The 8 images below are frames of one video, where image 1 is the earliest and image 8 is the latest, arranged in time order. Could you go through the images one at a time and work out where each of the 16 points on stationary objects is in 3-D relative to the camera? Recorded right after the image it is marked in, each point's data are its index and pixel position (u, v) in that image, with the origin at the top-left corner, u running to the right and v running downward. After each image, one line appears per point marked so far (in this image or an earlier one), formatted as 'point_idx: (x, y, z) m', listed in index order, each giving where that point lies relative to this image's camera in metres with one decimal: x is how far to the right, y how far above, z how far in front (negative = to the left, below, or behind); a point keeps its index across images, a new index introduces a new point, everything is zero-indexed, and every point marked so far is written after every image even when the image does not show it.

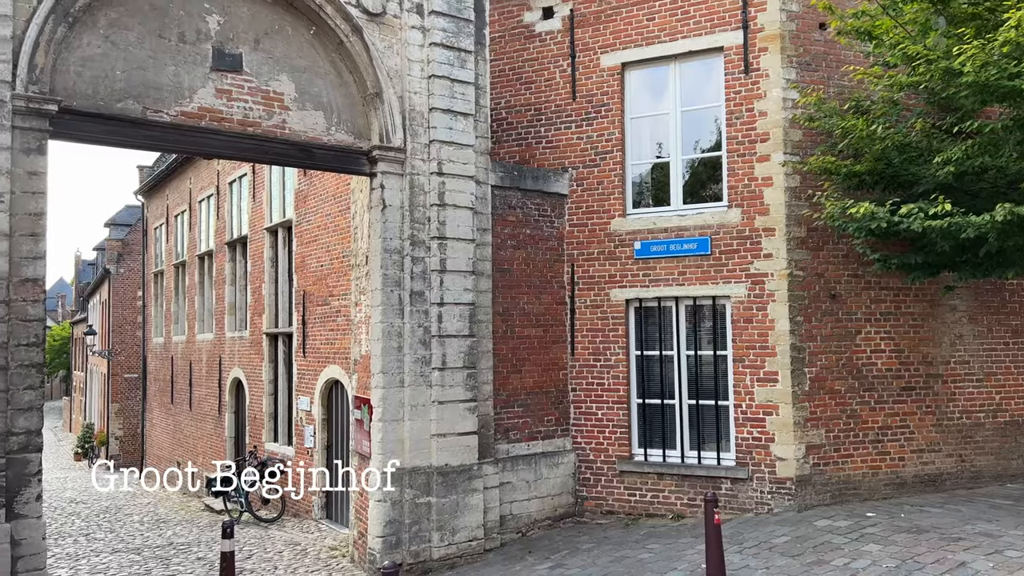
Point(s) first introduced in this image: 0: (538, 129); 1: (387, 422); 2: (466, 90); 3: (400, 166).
0: (+0.3, +1.9, +9.7) m
1: (-1.2, -1.3, +7.7) m
2: (-0.5, +2.1, +8.4) m
3: (-1.1, +1.2, +8.0) m
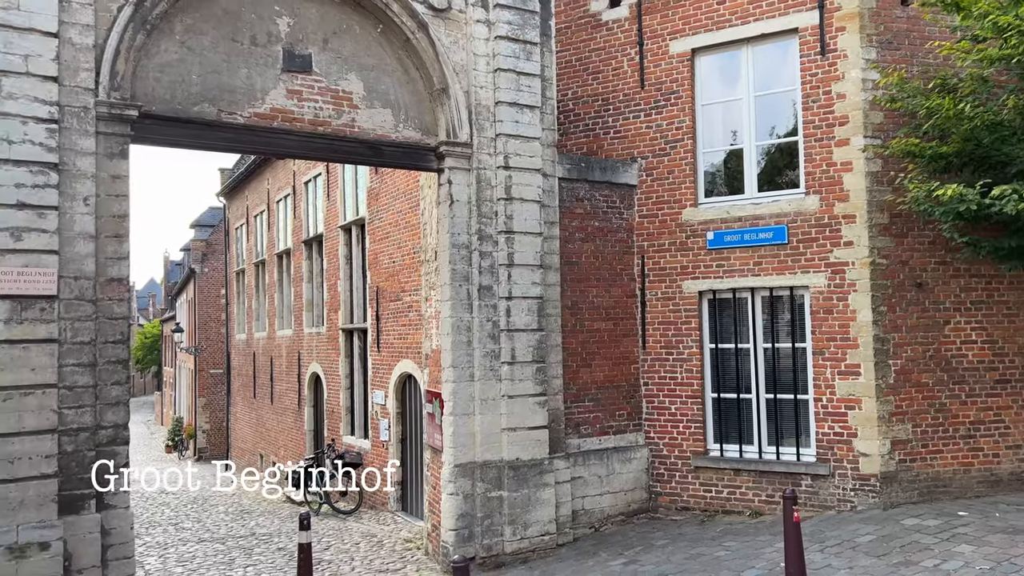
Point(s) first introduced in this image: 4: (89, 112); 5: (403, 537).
0: (+1.1, +2.0, +9.6) m
1: (-0.5, -1.2, +7.8) m
2: (+0.2, +2.1, +8.4) m
3: (-0.5, +1.3, +8.0) m
4: (-3.2, +1.3, +6.1) m
5: (-1.4, -3.2, +10.2) m
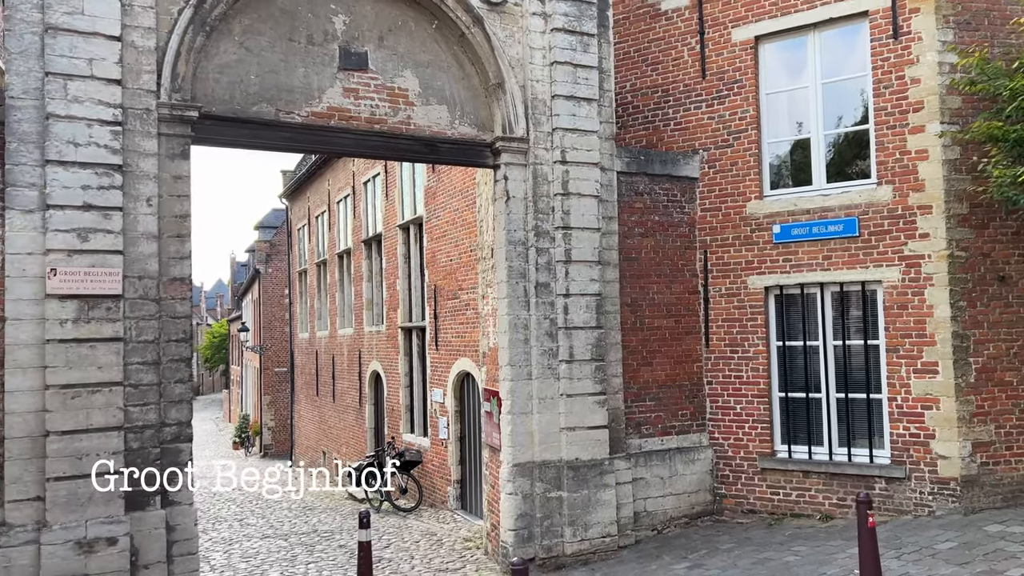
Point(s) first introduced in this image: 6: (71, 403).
0: (+1.8, +2.1, +9.3) m
1: (0.0, -1.2, +7.7) m
2: (+0.8, +2.2, +8.2) m
3: (+0.1, +1.3, +7.9) m
4: (-2.8, +1.3, +6.2) m
5: (-0.6, -3.1, +10.1) m
6: (-3.2, -0.8, +5.7) m
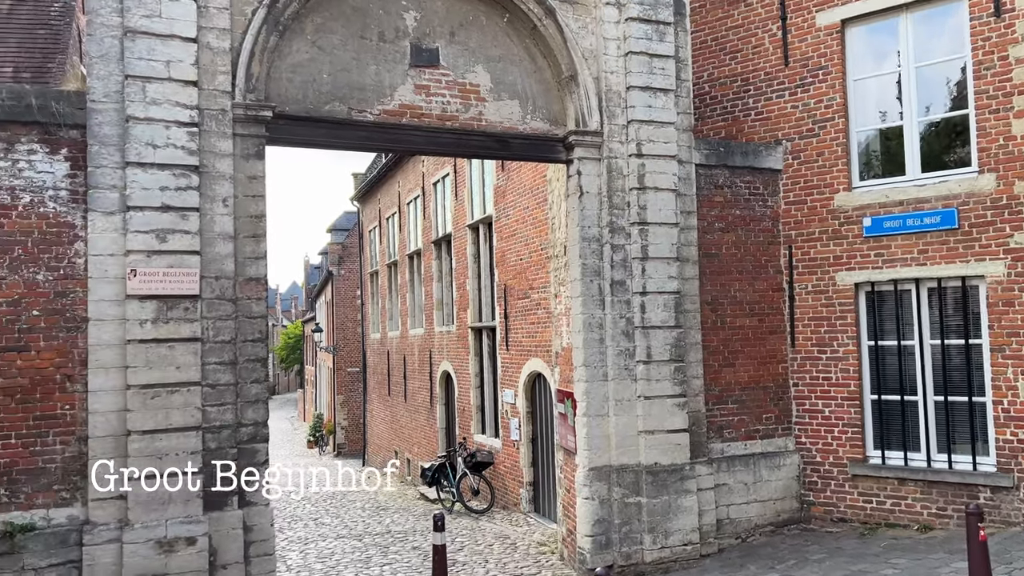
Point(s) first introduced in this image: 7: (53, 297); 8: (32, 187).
0: (+2.6, +2.1, +8.9) m
1: (+0.7, -1.2, +7.4) m
2: (+1.5, +2.2, +7.9) m
3: (+0.8, +1.3, +7.6) m
4: (-2.2, +1.3, +6.2) m
5: (+0.3, -3.1, +9.9) m
6: (-2.6, -0.8, +5.8) m
7: (-3.3, -0.1, +5.8) m
8: (-3.4, +0.7, +5.8) m
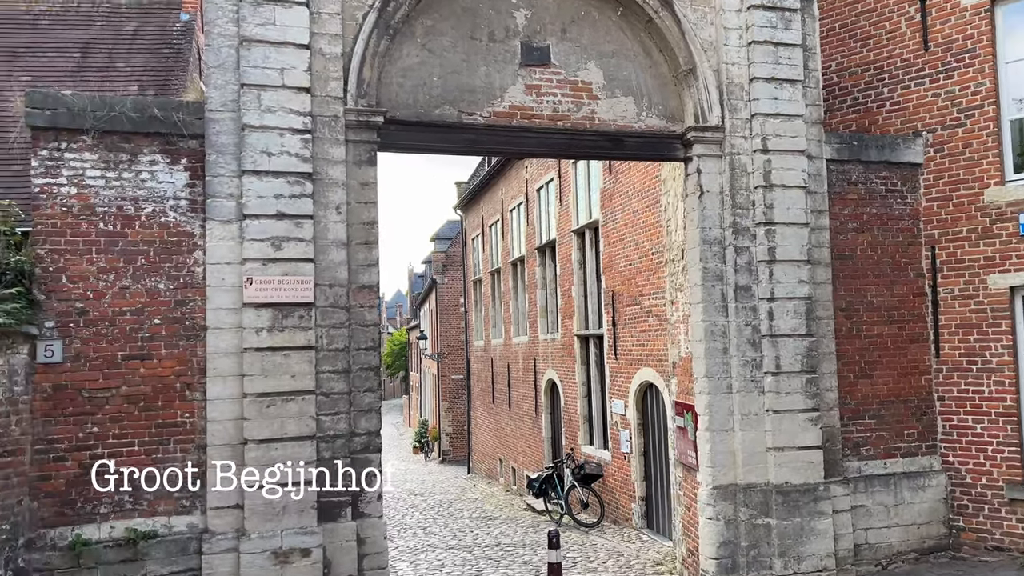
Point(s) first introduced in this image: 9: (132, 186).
0: (+3.8, +2.0, +8.3) m
1: (+1.8, -1.2, +7.0) m
2: (+2.6, +2.1, +7.4) m
3: (+1.8, +1.3, +7.2) m
4: (-1.3, +1.3, +6.2) m
5: (+1.7, -3.2, +9.5) m
6: (-1.8, -0.9, +5.7) m
7: (-2.5, -0.1, +5.8) m
8: (-2.6, +0.7, +5.8) m
9: (-2.7, +0.7, +5.8) m
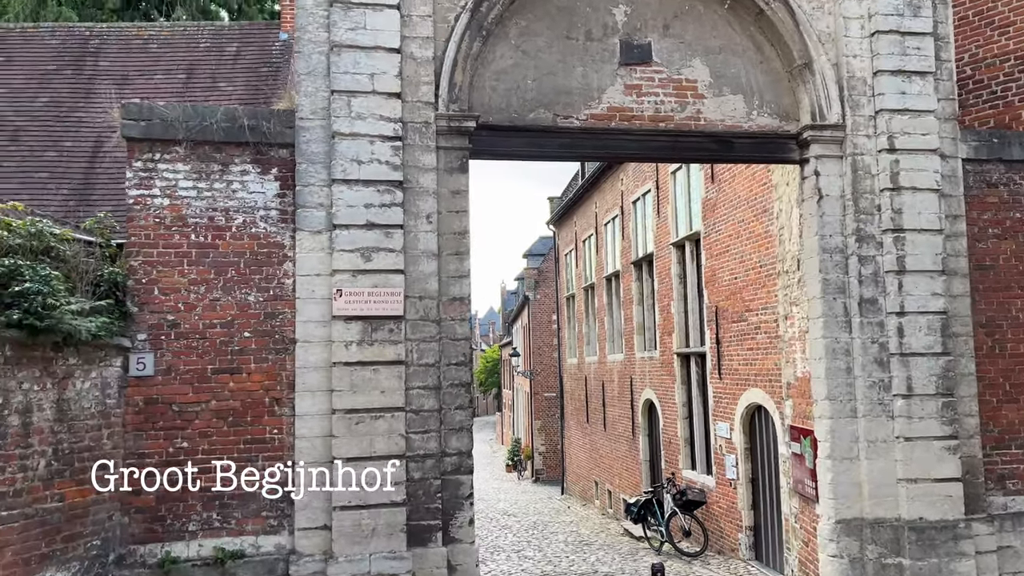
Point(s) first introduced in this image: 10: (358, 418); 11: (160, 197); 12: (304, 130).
0: (+4.7, +1.9, +7.4) m
1: (+2.6, -1.3, +6.3) m
2: (+3.4, +2.0, +6.7) m
3: (+2.7, +1.2, +6.6) m
4: (-0.6, +1.2, +5.9) m
5: (+2.7, -3.3, +8.8) m
6: (-1.1, -1.0, +5.5) m
7: (-1.8, -0.2, +5.7) m
8: (-1.9, +0.6, +5.7) m
9: (-2.0, +0.6, +5.7) m
10: (-1.1, -0.9, +5.5) m
11: (-2.4, +0.6, +5.6) m
12: (-1.5, +1.1, +5.7) m
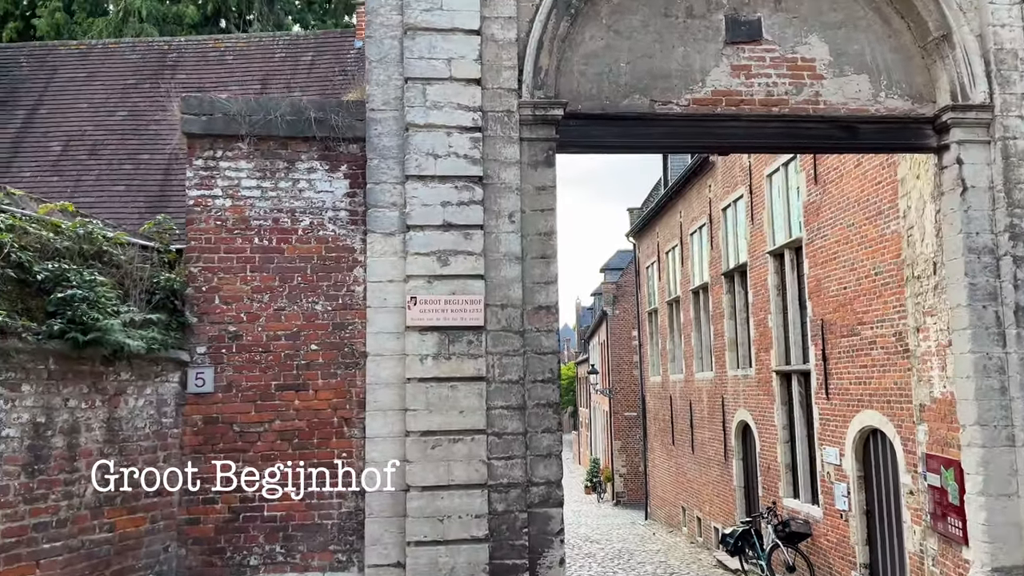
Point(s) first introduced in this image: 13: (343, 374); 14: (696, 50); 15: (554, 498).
0: (+5.4, +1.9, +6.4) m
1: (+3.2, -1.4, +5.3) m
2: (+4.1, +2.0, +5.7) m
3: (+3.3, +1.1, +5.6) m
4: (0.0, +1.1, +5.3) m
5: (+3.6, -3.4, +7.8) m
6: (-0.5, -1.0, +4.9) m
7: (-1.2, -0.3, +5.1) m
8: (-1.3, +0.5, +5.2) m
9: (-1.4, +0.6, +5.2) m
10: (-0.5, -0.9, +4.9) m
11: (-1.9, +0.6, +5.1) m
12: (-0.9, +1.1, +5.2) m
13: (-1.1, -0.5, +5.1) m
14: (+1.3, +1.7, +5.7) m
15: (+0.3, -1.3, +5.1) m
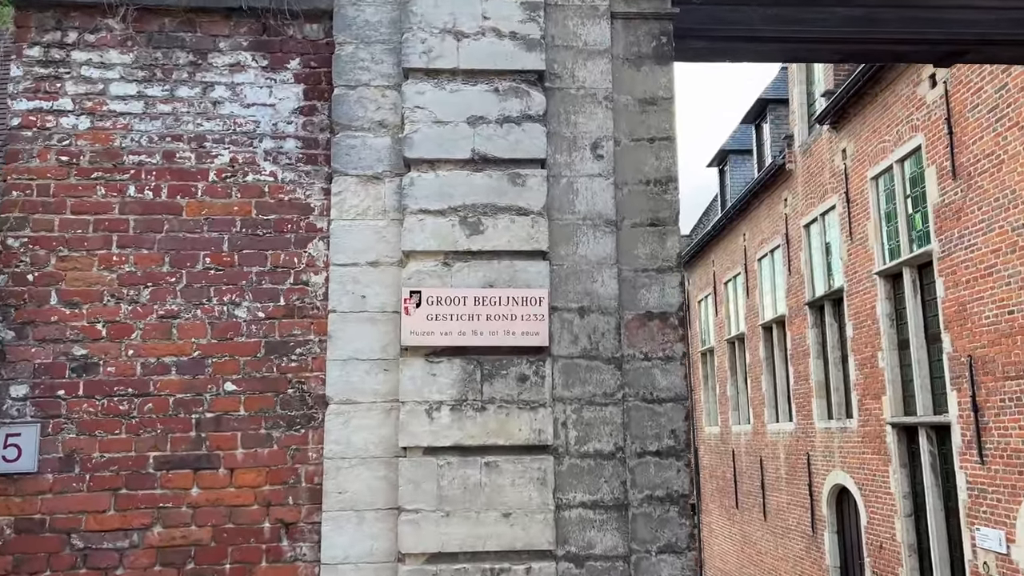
0: (+5.8, +1.8, +3.9) m
1: (+3.5, -1.4, +2.8) m
2: (+4.4, +2.0, +3.3) m
3: (+3.6, +1.1, +3.2) m
4: (+0.3, +1.2, +3.0) m
5: (+4.0, -3.5, +5.1) m
6: (-0.2, -1.0, +2.5) m
7: (-0.9, -0.2, +2.8) m
8: (-1.0, +0.5, +2.9) m
9: (-1.1, +0.6, +2.9) m
10: (-0.2, -0.9, +2.5) m
11: (-1.6, +0.6, +2.8) m
12: (-0.6, +1.1, +2.9) m
13: (-0.8, -0.5, +2.7) m
14: (+1.6, +1.7, +3.4) m
15: (+0.6, -1.3, +2.6) m
